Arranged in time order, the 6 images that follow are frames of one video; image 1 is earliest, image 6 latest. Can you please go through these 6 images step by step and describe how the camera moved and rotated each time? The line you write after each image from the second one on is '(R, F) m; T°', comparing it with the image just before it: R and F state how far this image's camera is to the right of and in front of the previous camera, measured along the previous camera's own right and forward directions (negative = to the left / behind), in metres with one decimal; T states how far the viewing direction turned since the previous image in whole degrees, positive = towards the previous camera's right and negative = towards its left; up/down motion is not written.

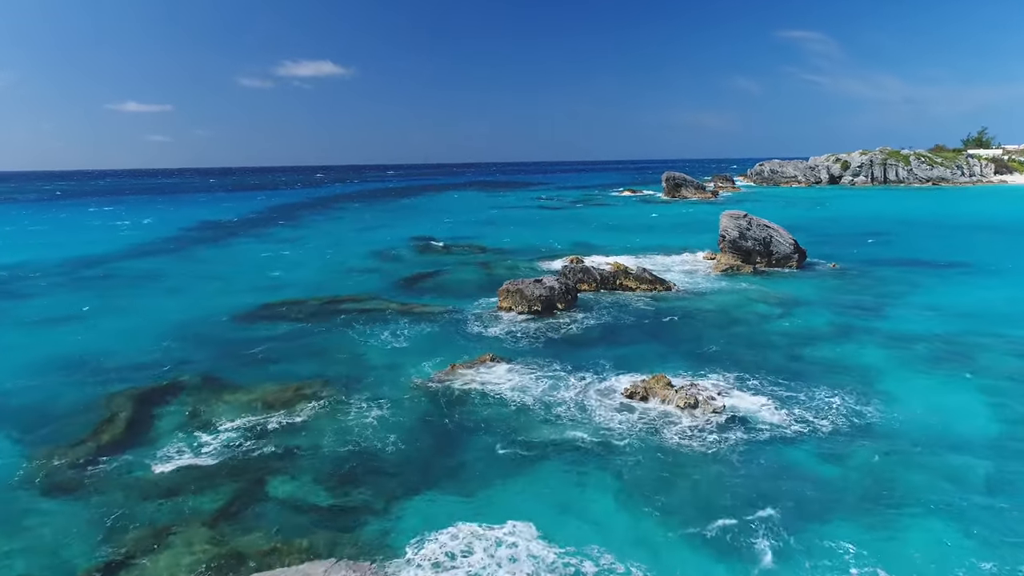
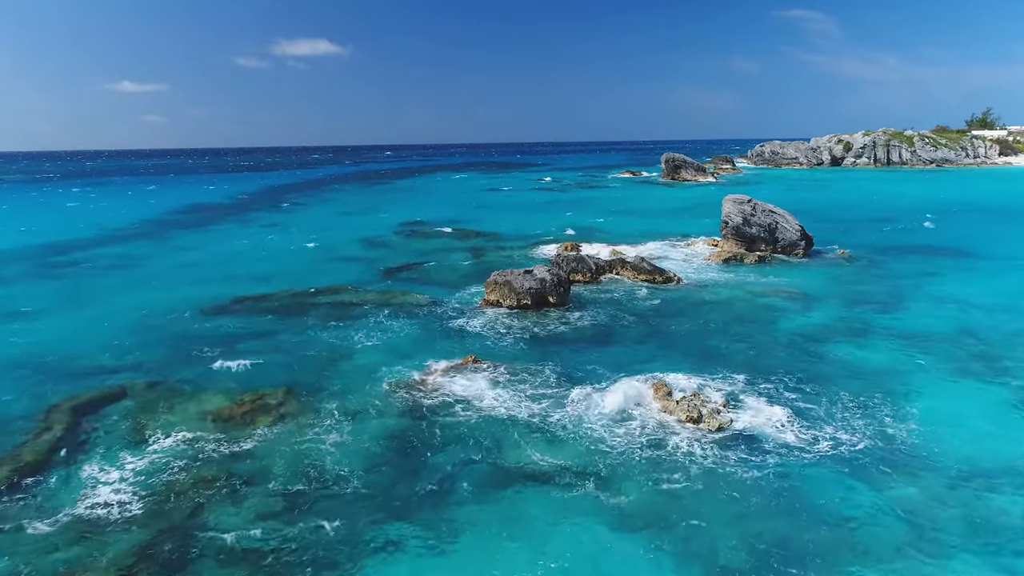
(+0.4, +1.7) m; 0°
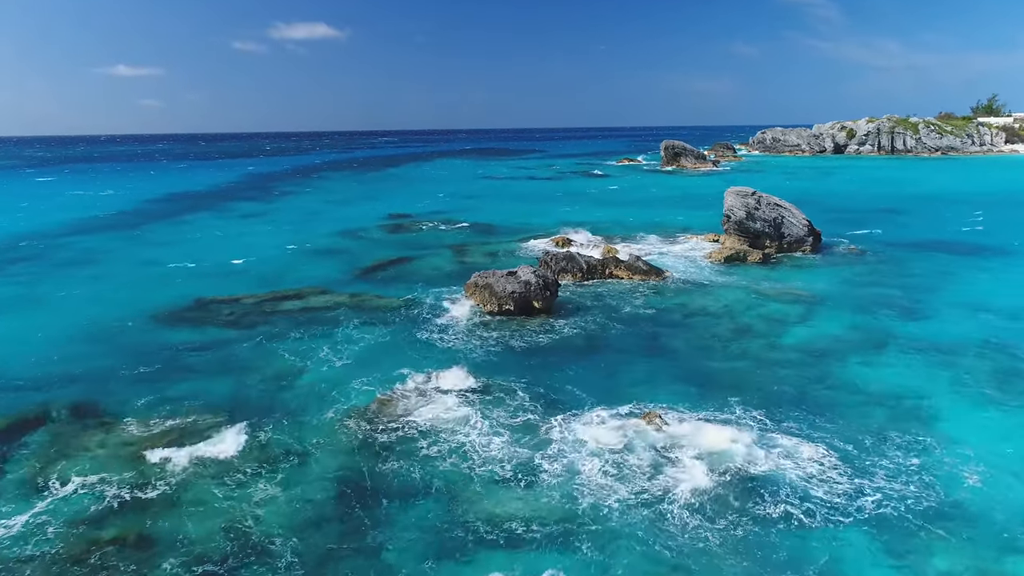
(+0.6, +2.1) m; 0°
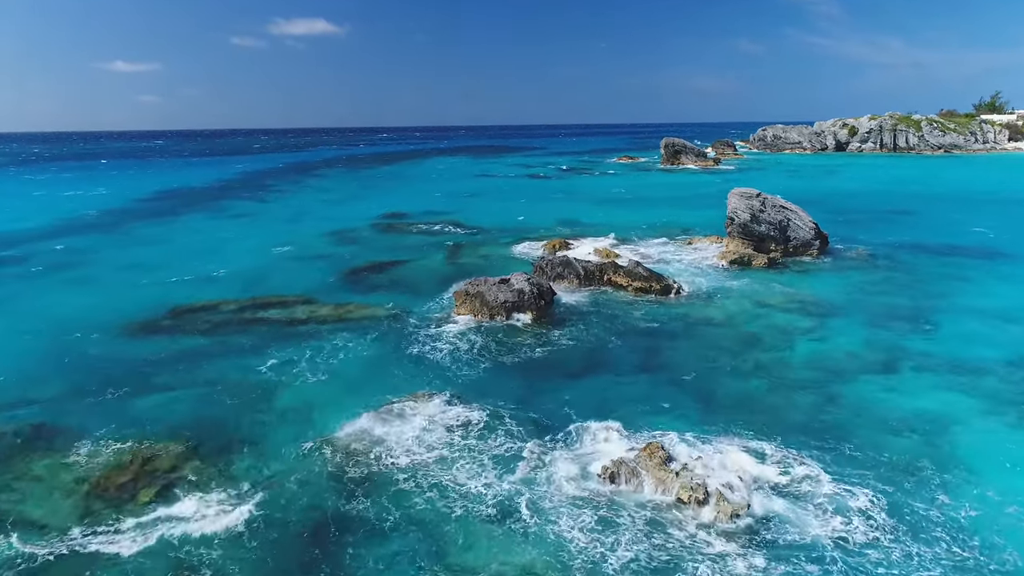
(+0.2, +1.1) m; 0°
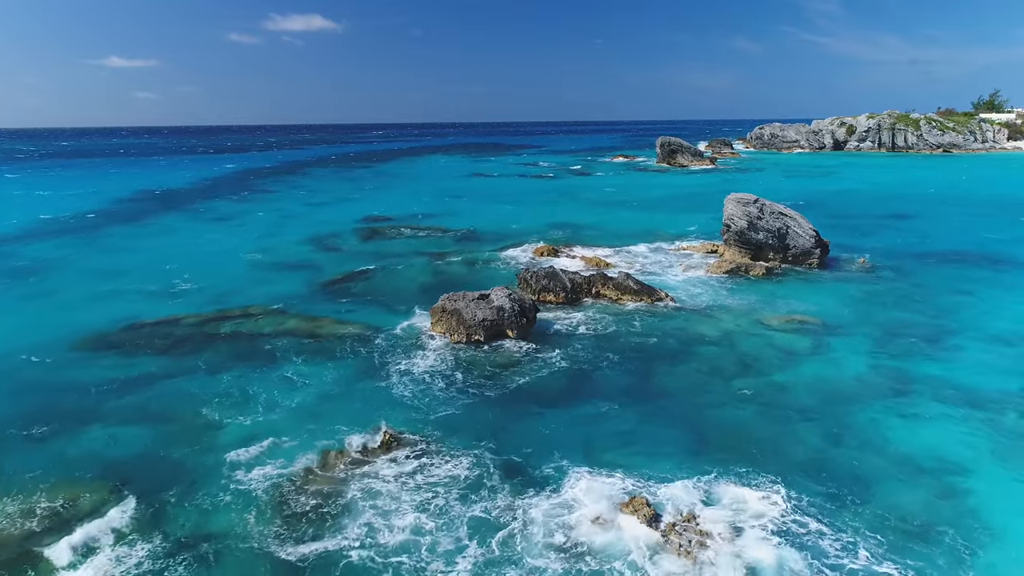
(+0.6, +1.4) m; 0°
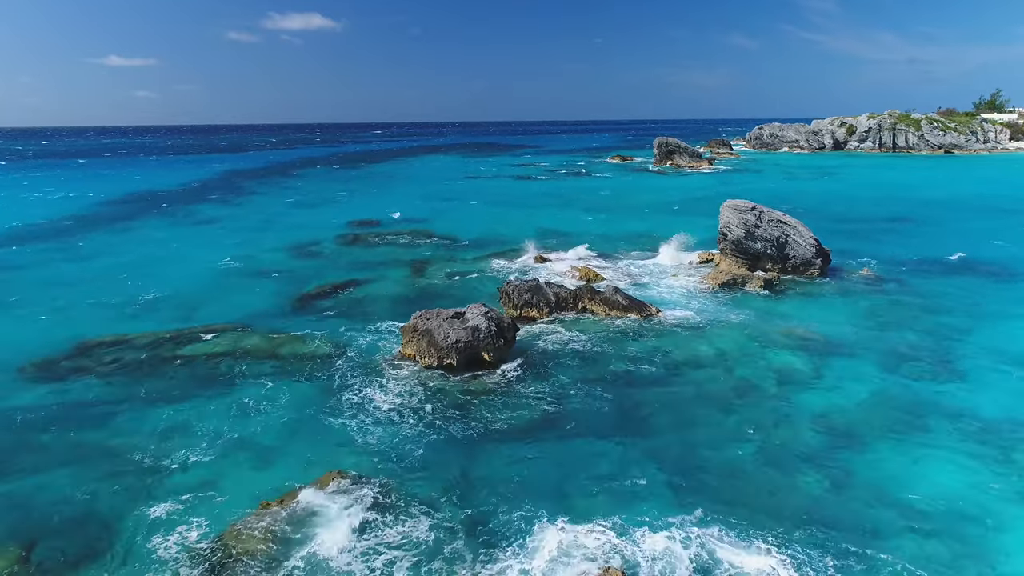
(+0.6, +1.4) m; 0°
